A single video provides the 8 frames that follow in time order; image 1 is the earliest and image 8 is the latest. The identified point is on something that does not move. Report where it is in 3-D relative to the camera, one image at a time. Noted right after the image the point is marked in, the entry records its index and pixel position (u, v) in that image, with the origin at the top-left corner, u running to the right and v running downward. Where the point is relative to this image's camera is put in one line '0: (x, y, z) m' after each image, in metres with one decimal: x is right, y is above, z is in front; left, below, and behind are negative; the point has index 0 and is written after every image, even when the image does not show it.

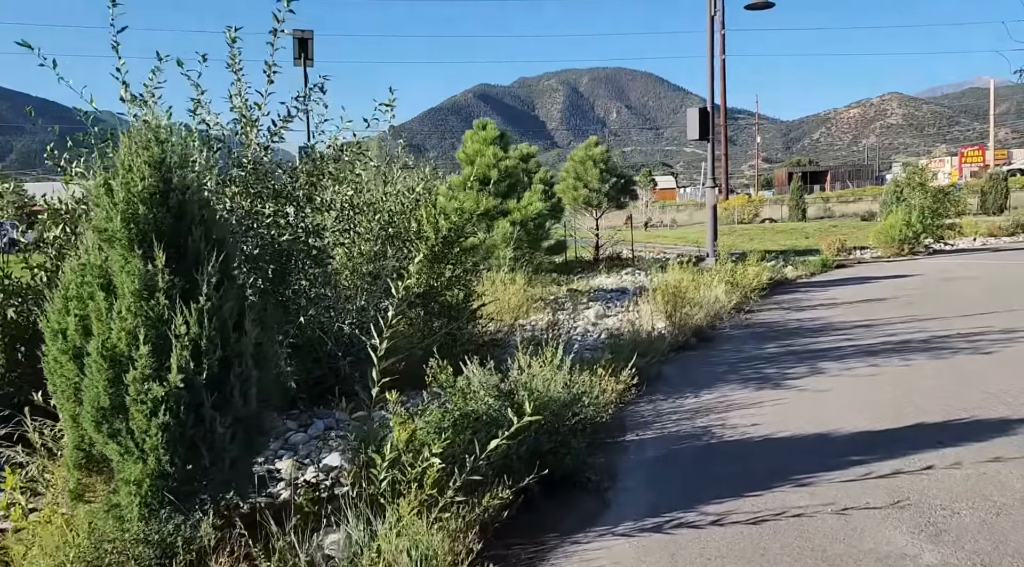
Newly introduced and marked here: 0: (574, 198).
0: (+1.2, +1.6, +17.8) m
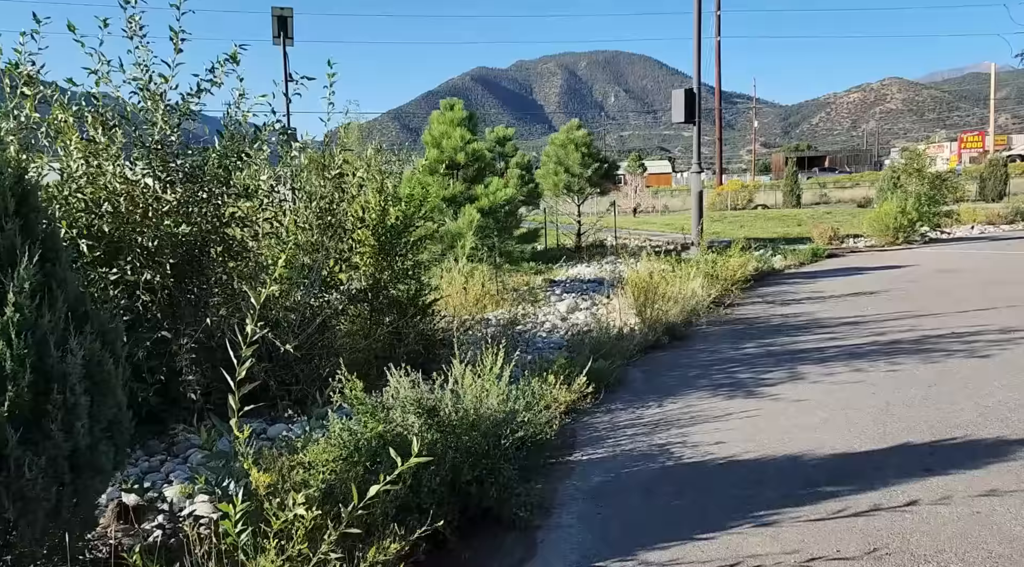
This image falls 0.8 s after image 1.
0: (+0.8, +1.8, +17.0) m
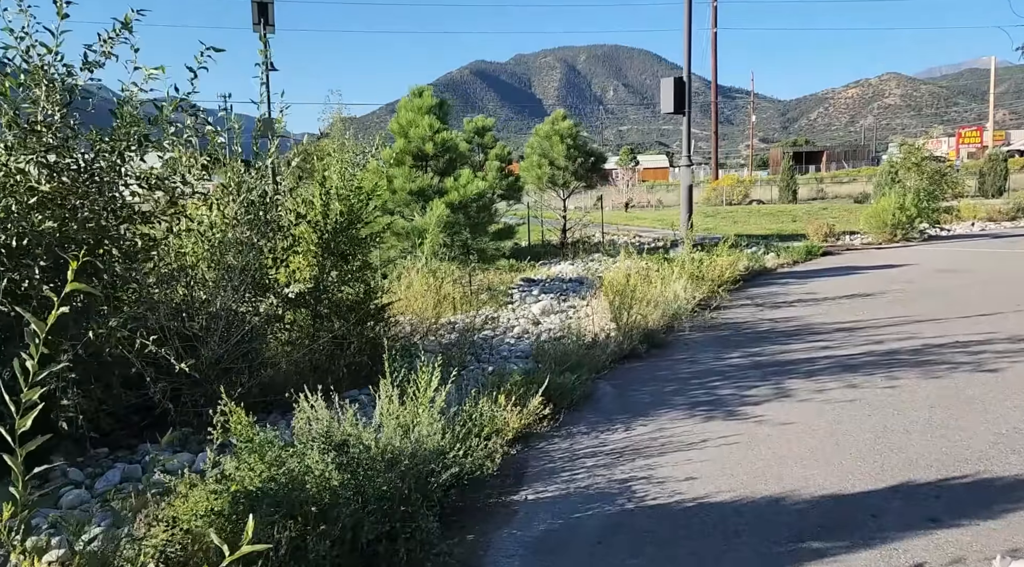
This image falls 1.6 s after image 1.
0: (+0.4, +1.8, +16.2) m
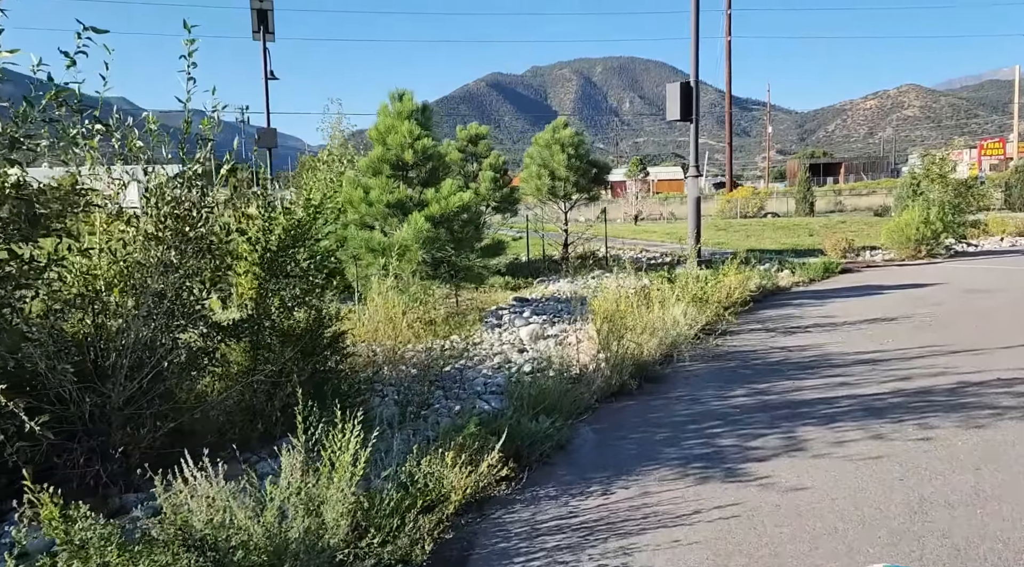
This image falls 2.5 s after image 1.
0: (+0.4, +1.5, +15.2) m
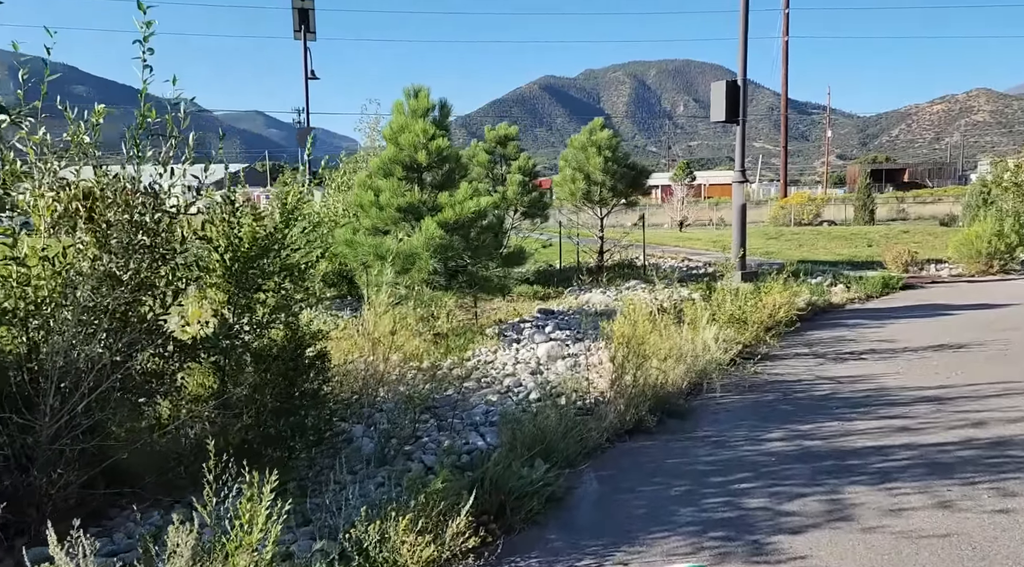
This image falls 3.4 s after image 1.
0: (+0.9, +1.4, +14.2) m
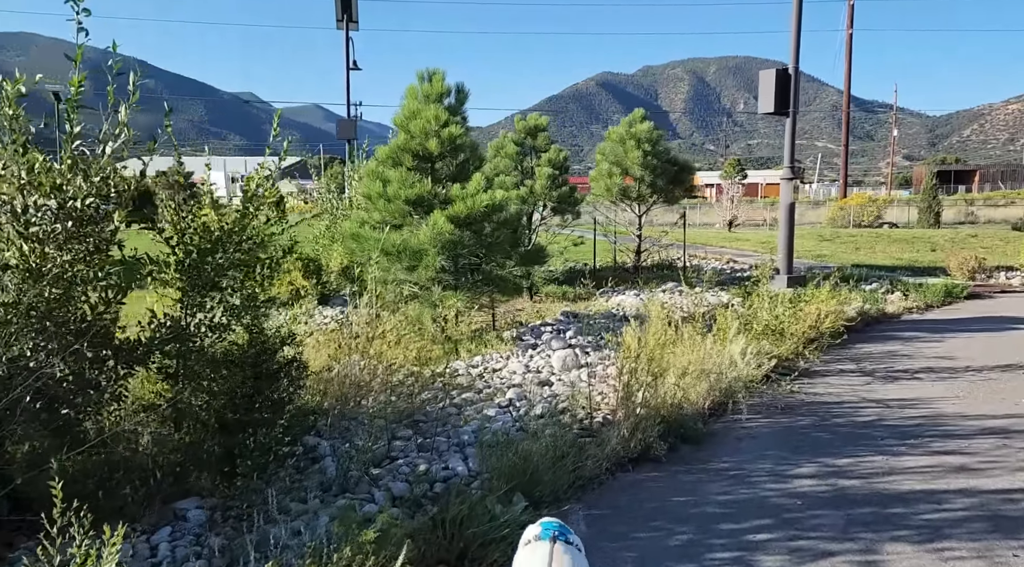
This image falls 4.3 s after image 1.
0: (+1.3, +1.3, +13.4) m
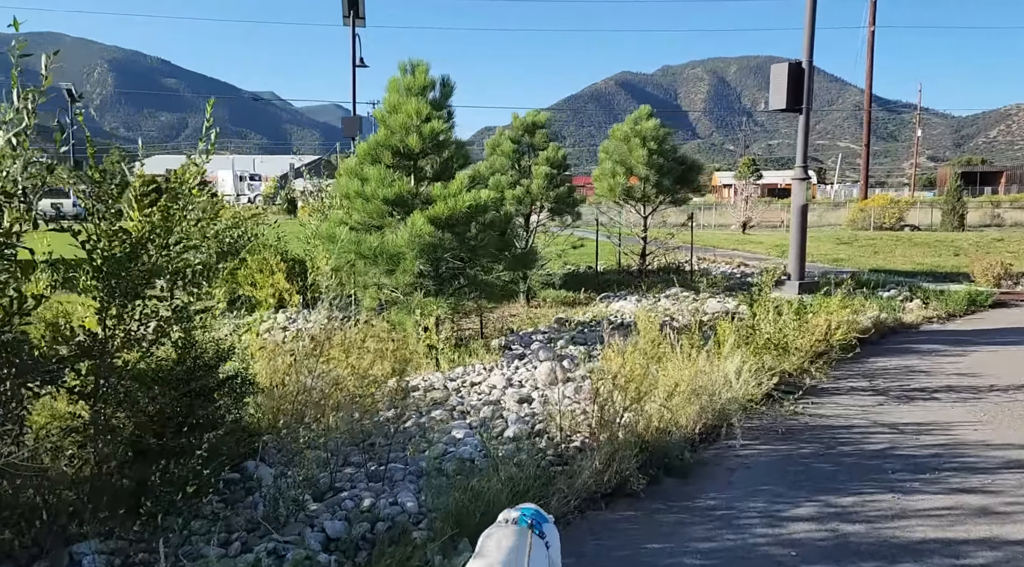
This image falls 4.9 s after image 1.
0: (+1.3, +1.3, +12.7) m
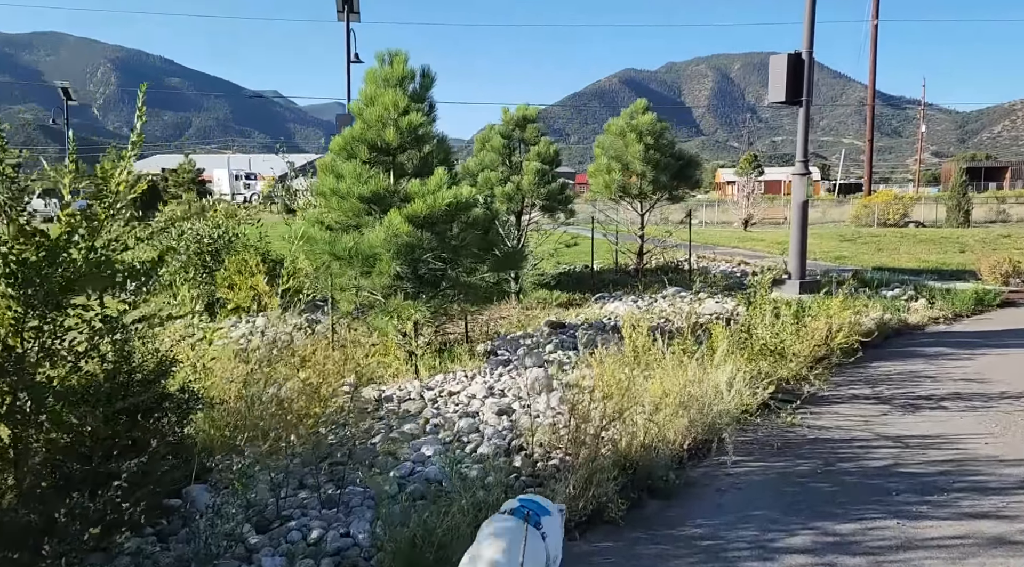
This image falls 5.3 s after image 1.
0: (+1.2, +1.3, +12.3) m
